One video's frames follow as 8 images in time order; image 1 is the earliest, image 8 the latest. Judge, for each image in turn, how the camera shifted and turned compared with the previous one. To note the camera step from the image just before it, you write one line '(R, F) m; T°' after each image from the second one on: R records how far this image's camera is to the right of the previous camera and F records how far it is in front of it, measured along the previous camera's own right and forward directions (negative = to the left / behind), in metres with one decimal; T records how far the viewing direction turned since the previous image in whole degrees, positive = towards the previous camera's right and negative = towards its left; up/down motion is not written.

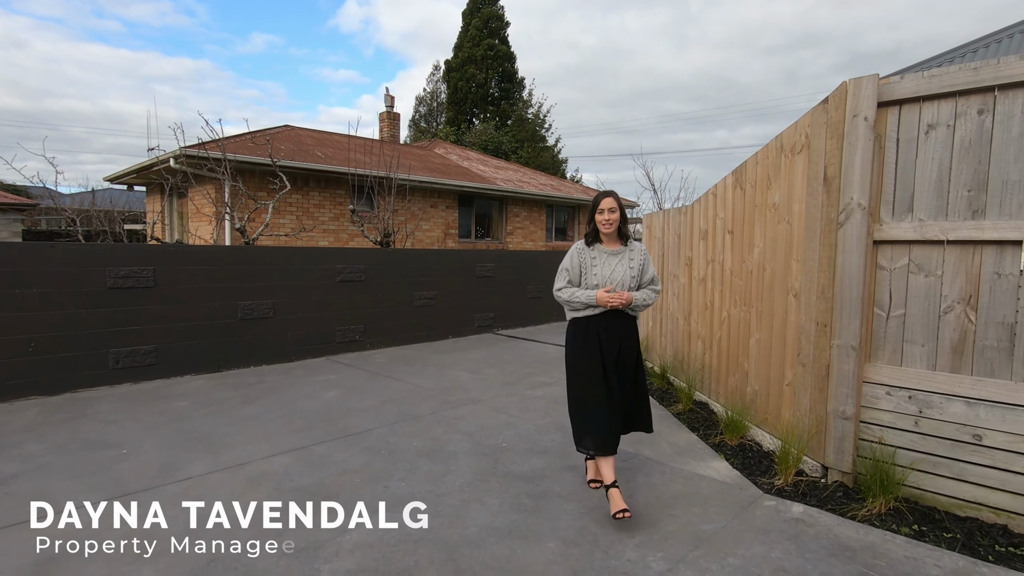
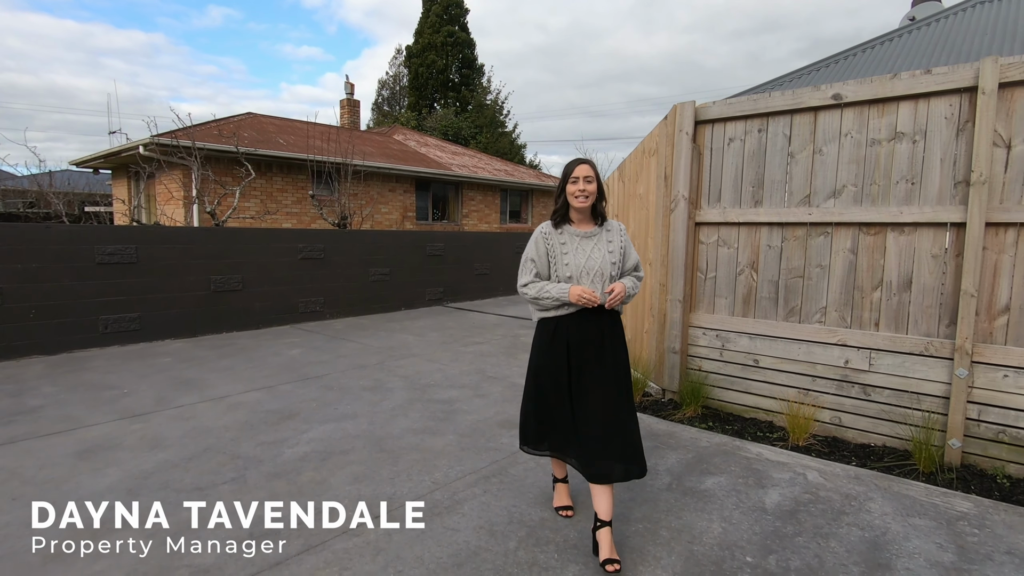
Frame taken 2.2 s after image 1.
(+0.4, -1.0) m; +3°
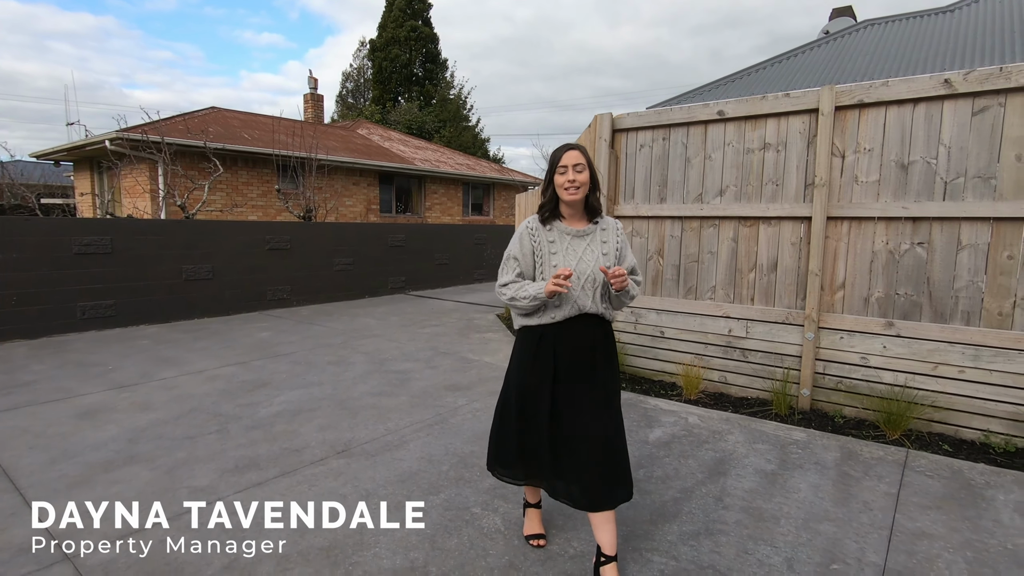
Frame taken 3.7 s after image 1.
(+0.2, -0.6) m; +3°
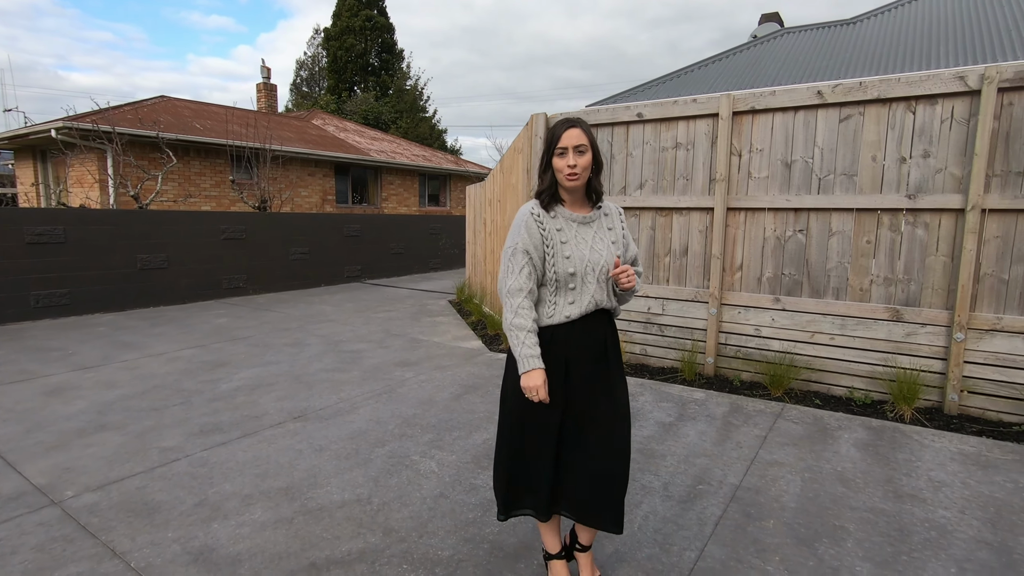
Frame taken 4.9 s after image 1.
(+0.1, -0.4) m; +4°
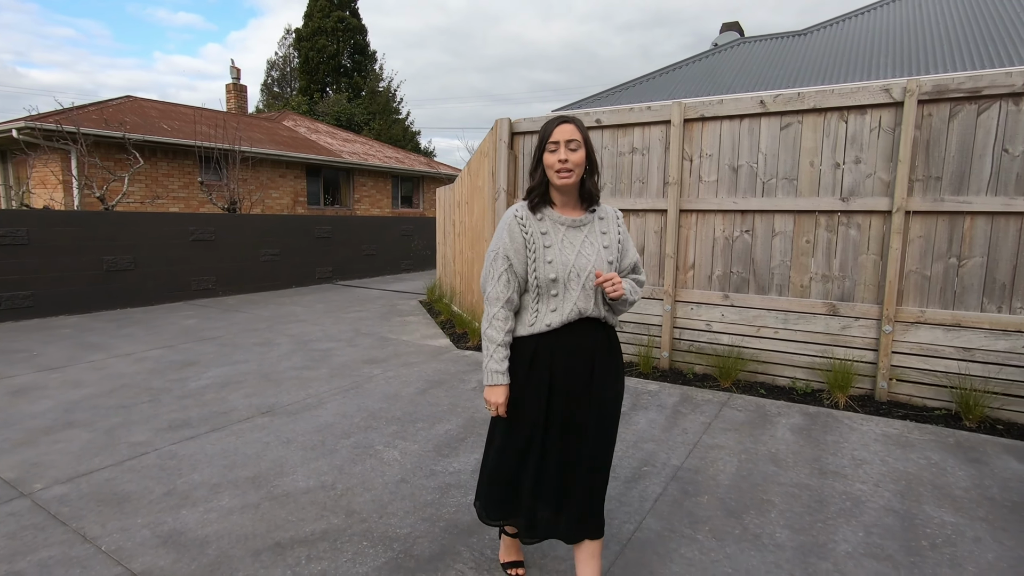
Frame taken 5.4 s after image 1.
(+0.1, -0.2) m; +2°
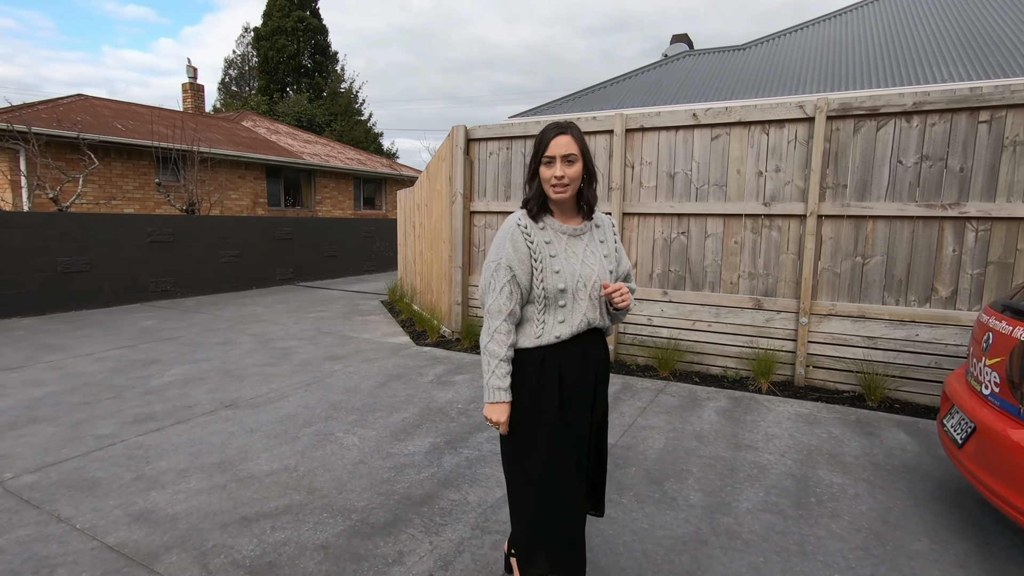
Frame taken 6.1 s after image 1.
(+0.1, -0.3) m; +4°
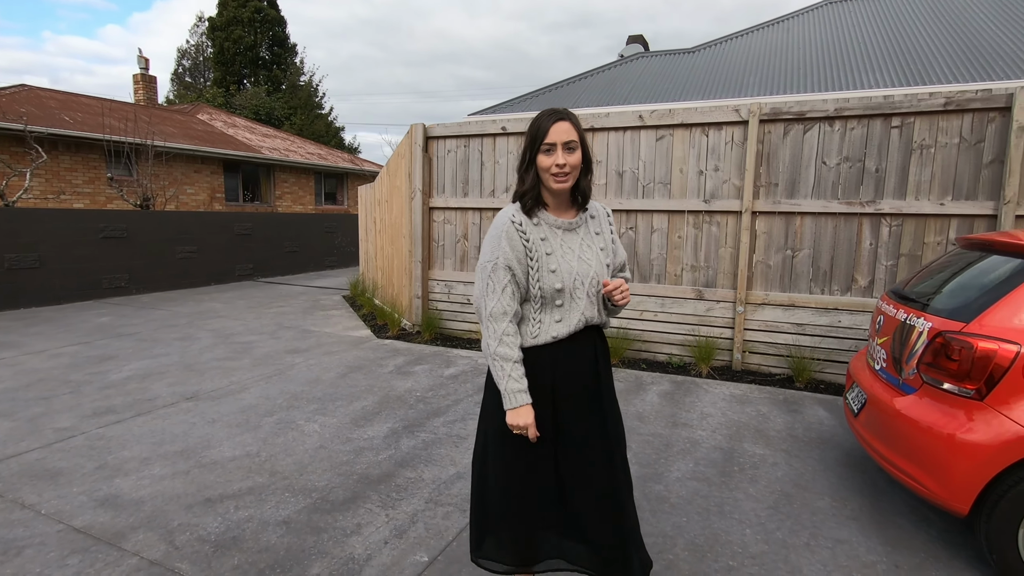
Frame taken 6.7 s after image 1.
(+0.1, -0.2) m; +4°
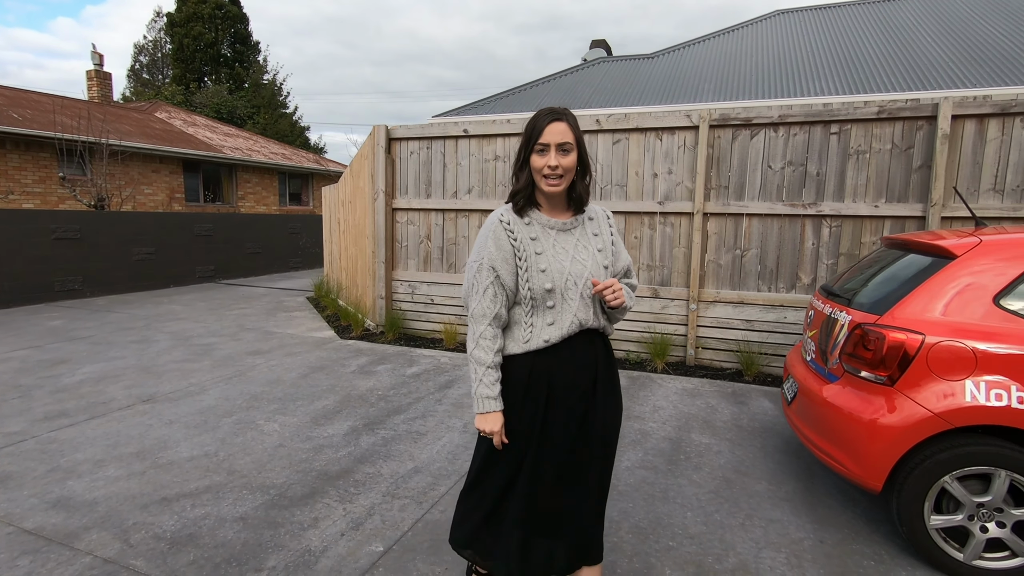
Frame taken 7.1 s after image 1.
(+0.1, -0.1) m; +3°
